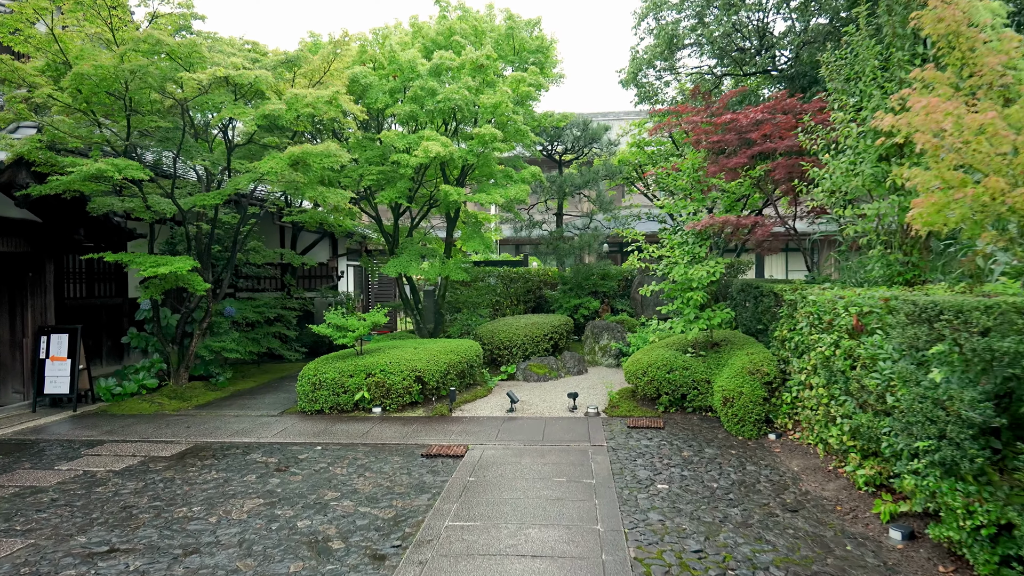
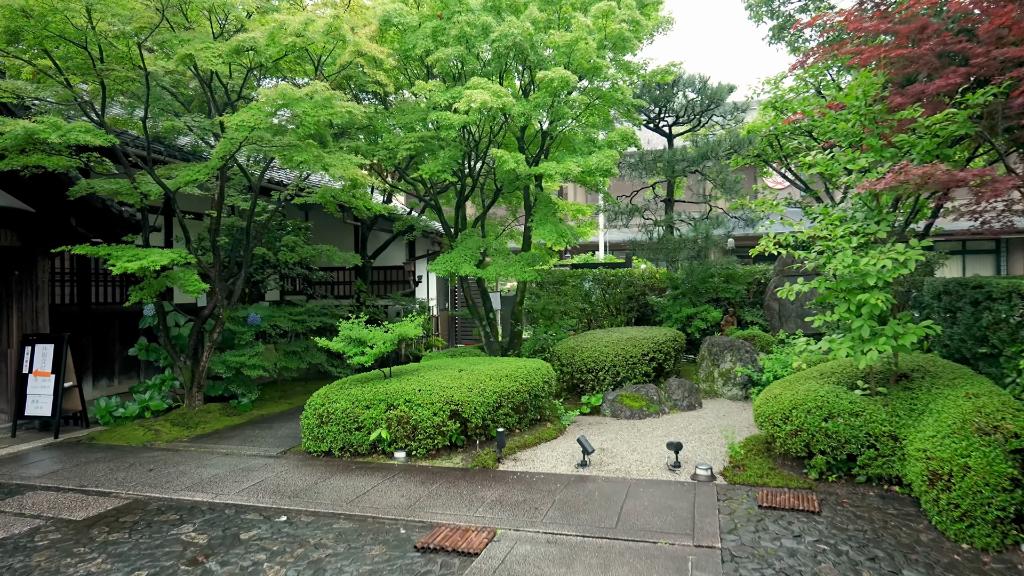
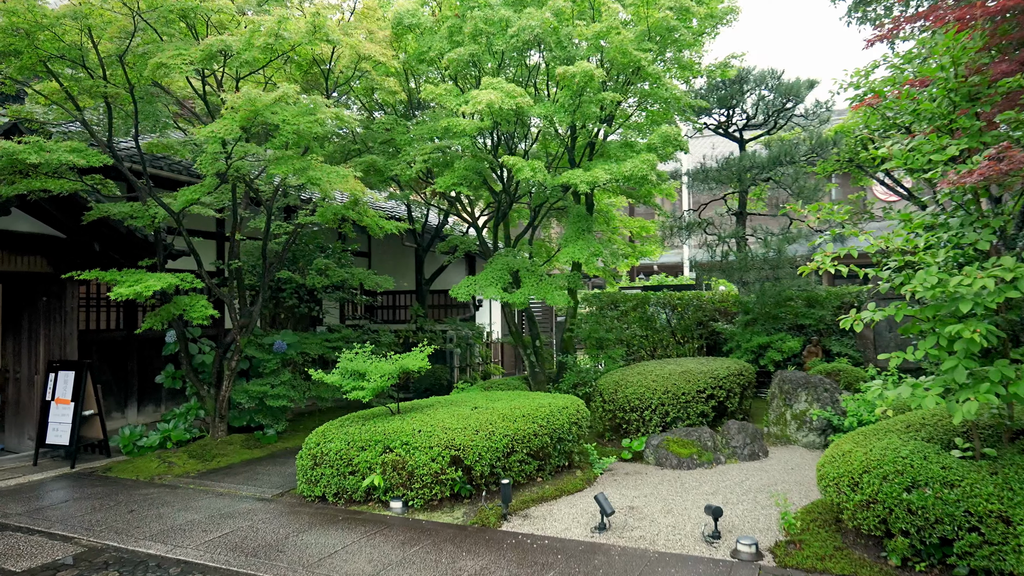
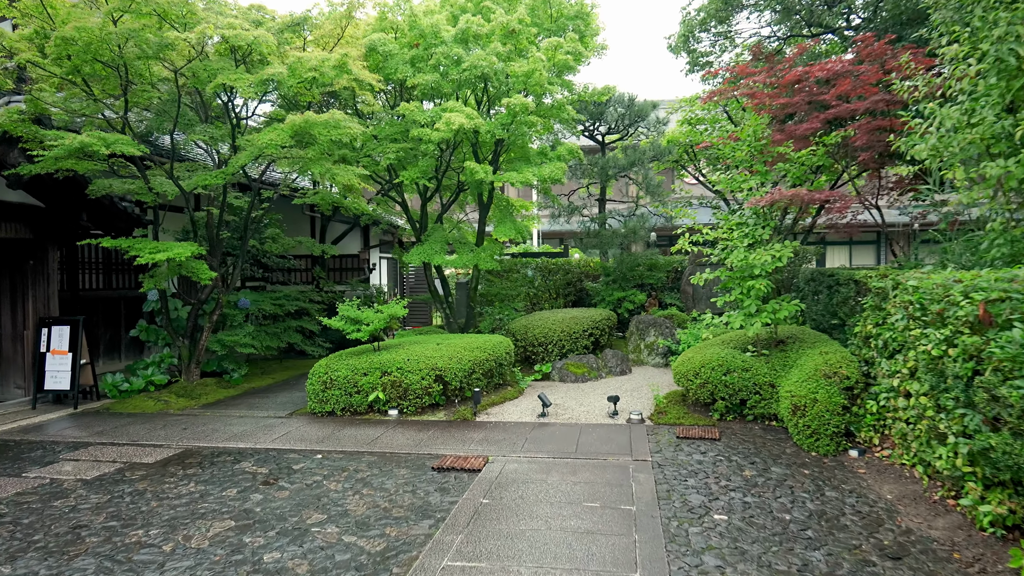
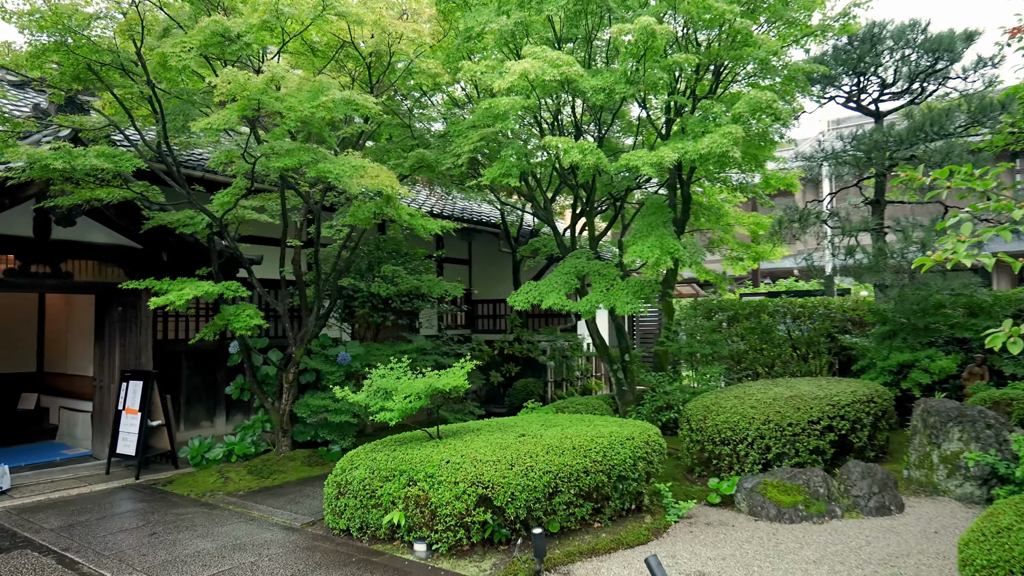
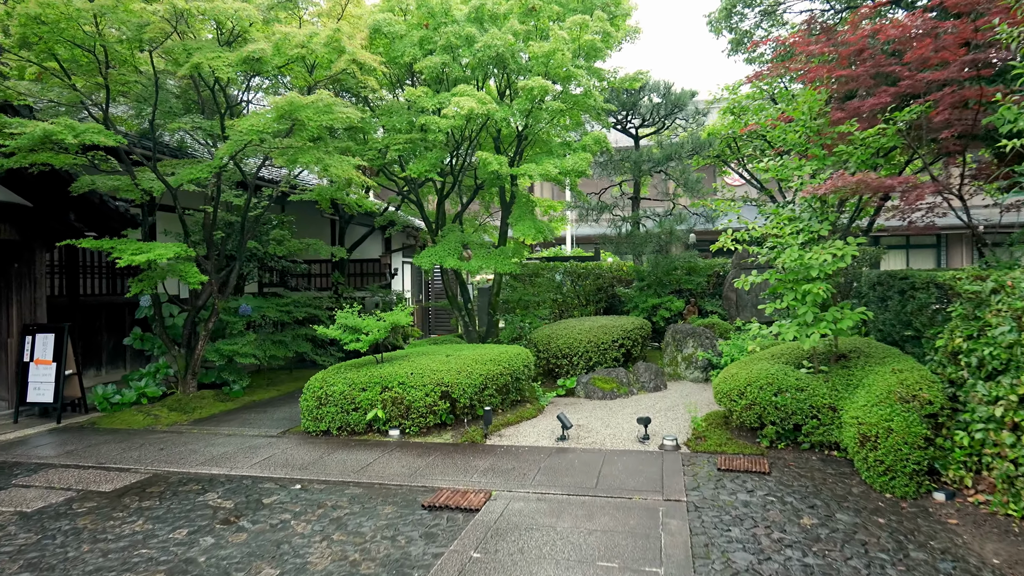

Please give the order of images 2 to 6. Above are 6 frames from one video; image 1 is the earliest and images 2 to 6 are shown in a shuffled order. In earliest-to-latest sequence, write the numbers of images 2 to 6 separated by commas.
4, 6, 2, 3, 5
